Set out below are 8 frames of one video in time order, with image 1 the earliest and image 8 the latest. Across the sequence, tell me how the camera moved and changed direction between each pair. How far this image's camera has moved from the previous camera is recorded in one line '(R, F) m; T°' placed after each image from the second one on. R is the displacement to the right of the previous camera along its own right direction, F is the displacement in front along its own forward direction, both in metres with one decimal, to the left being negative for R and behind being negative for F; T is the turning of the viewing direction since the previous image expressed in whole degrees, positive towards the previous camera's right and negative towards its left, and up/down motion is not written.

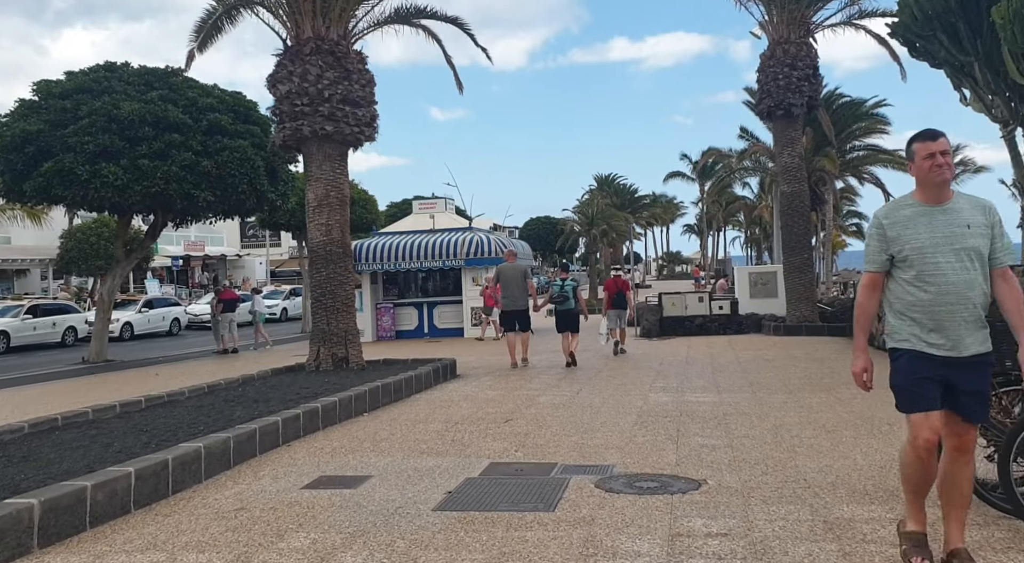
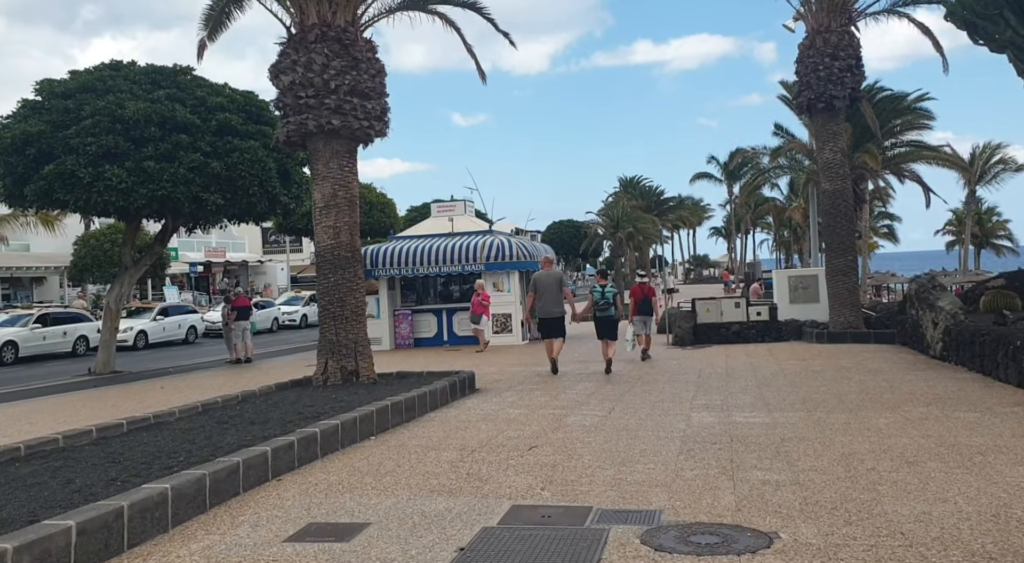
(0.0, +1.0) m; -2°
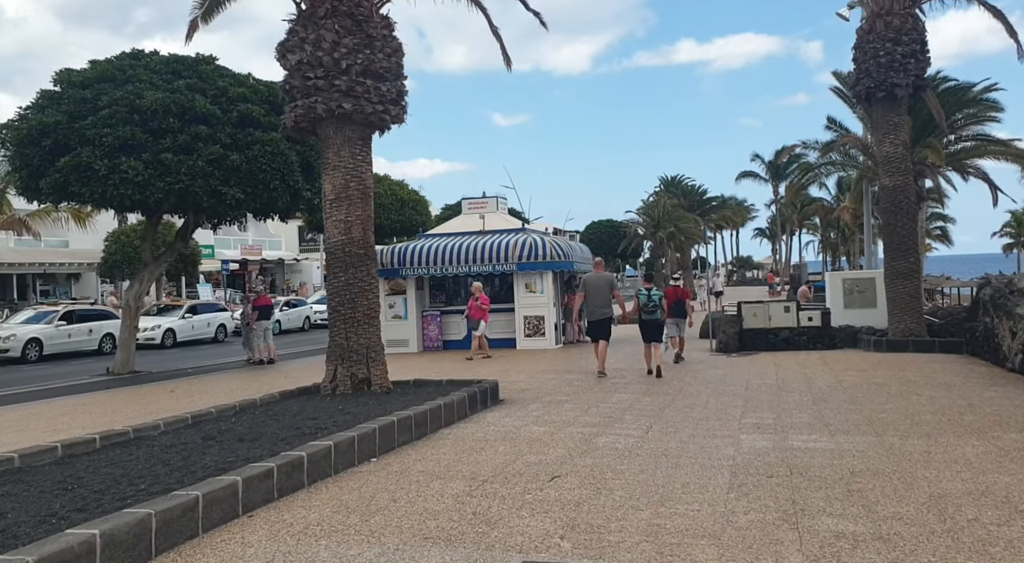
(+0.1, +1.0) m; -3°
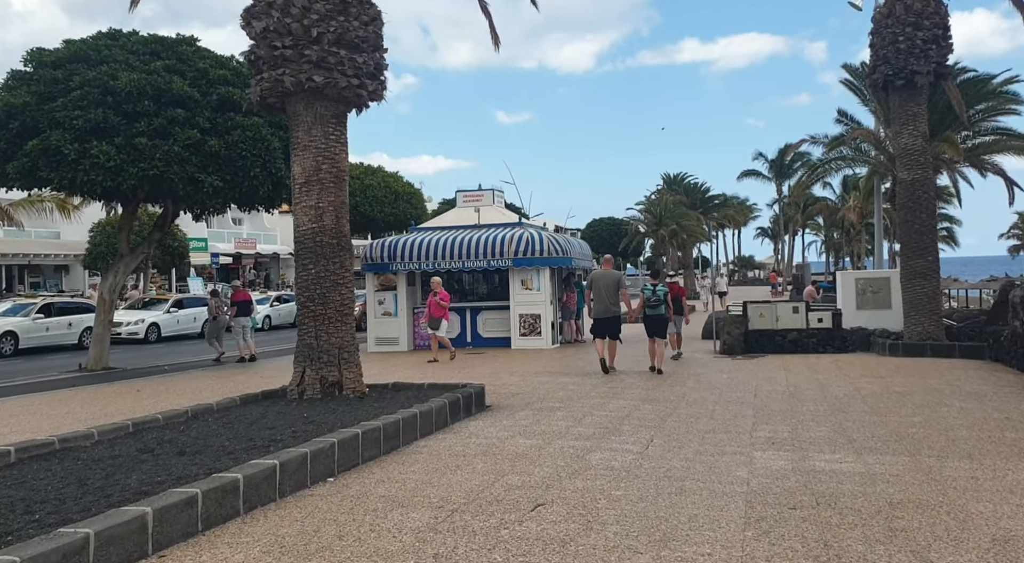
(+0.1, +0.9) m; 0°
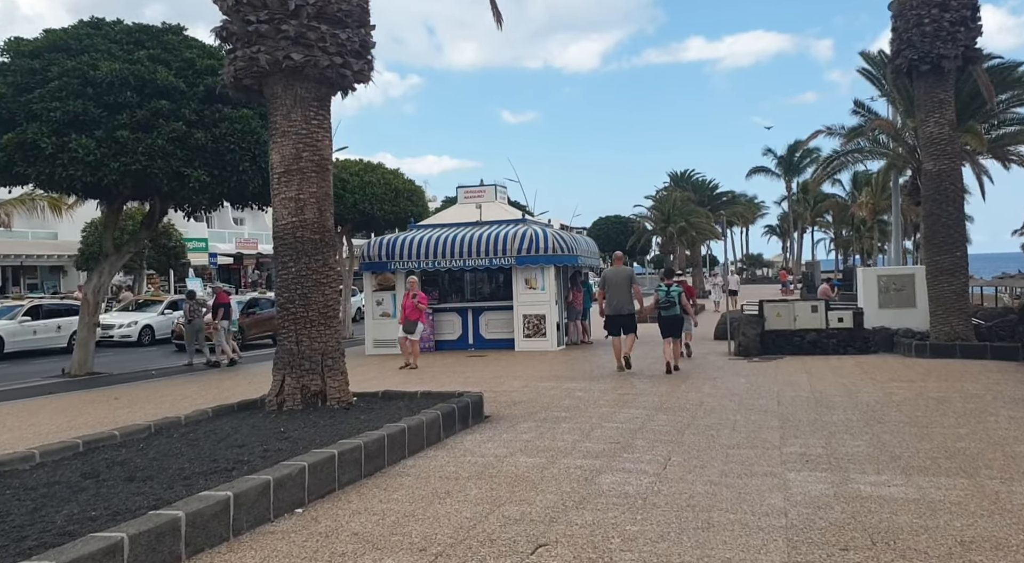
(+0.1, +0.8) m; 0°
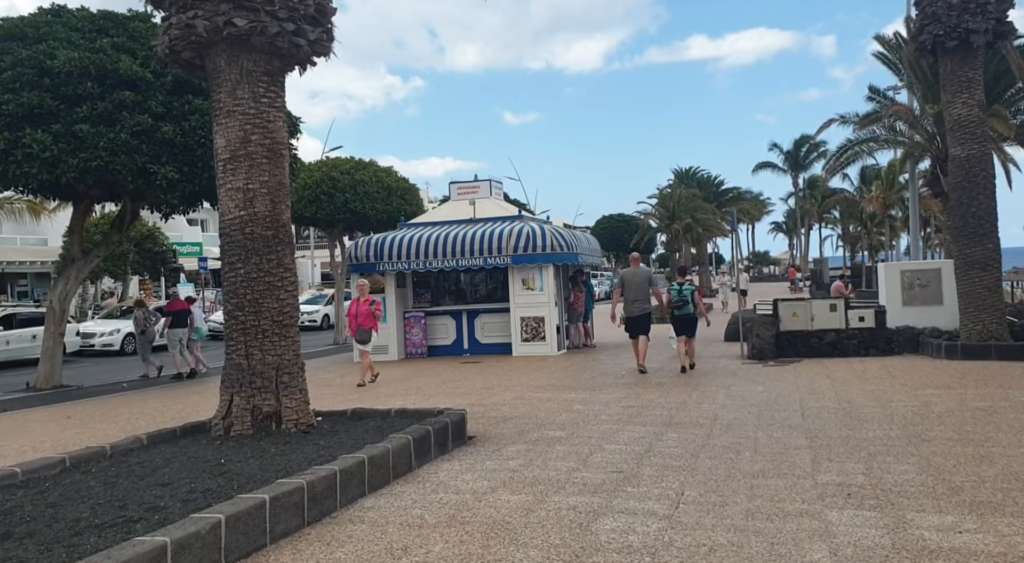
(+0.2, +1.1) m; 0°
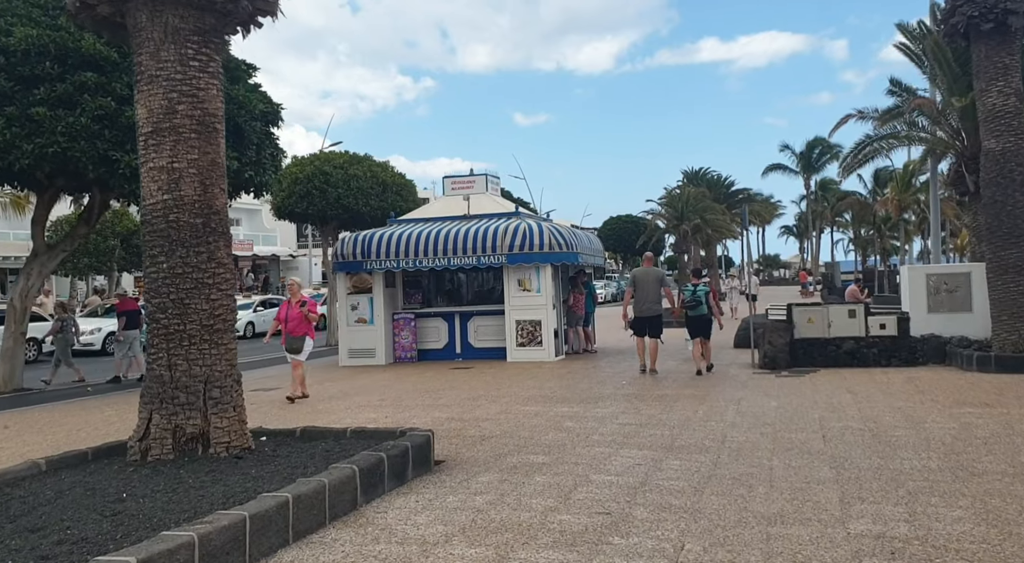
(+0.3, +1.1) m; -1°
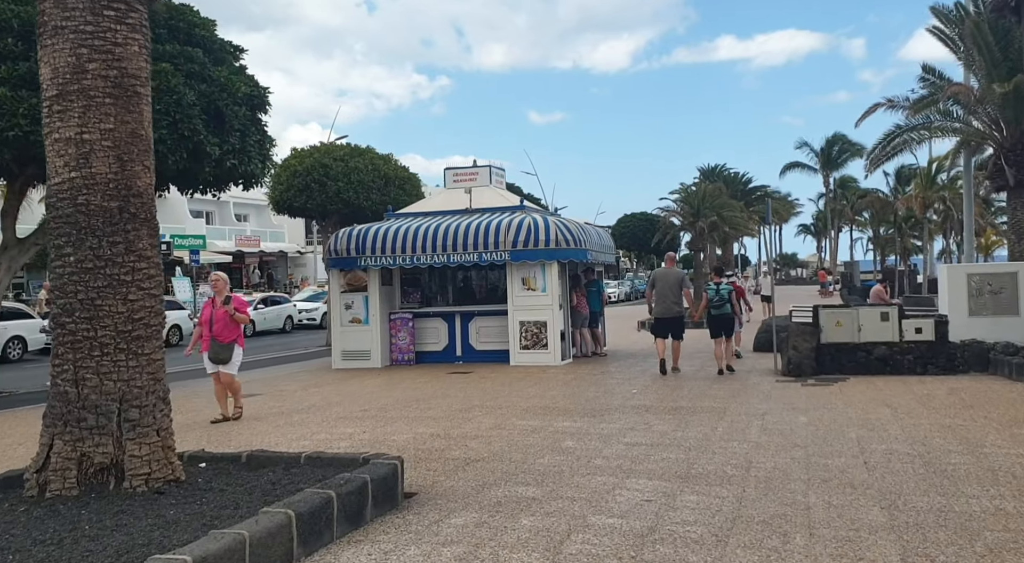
(+0.2, +1.1) m; -1°
